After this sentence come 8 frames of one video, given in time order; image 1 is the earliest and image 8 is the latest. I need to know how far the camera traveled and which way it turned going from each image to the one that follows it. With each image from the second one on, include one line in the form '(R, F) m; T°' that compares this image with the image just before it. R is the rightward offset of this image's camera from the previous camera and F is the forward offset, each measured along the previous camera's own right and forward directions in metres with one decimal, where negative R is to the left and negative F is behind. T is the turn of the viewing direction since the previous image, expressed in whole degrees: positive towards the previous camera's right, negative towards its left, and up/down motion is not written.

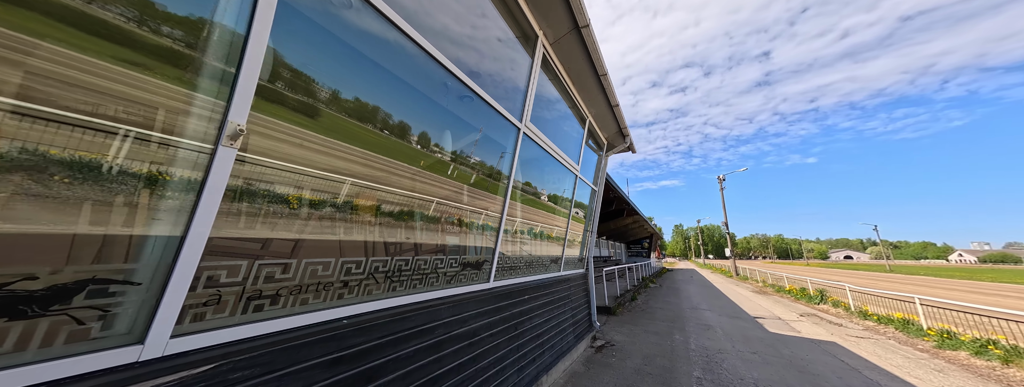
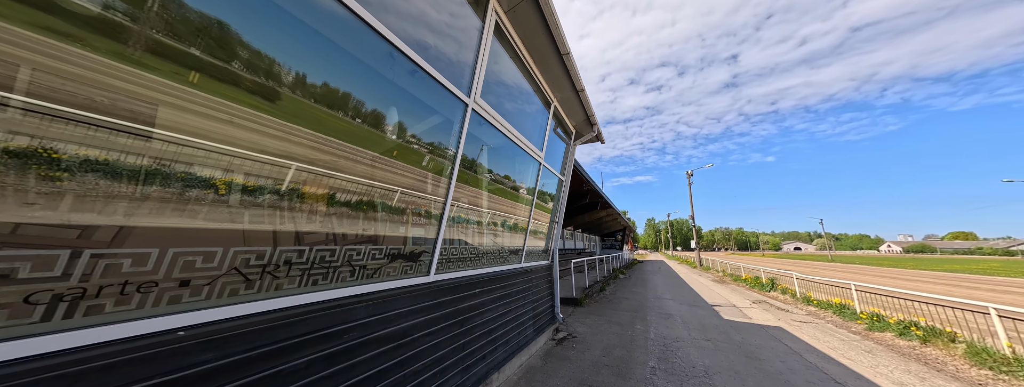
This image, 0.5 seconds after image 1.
(+0.3, +0.2) m; +4°
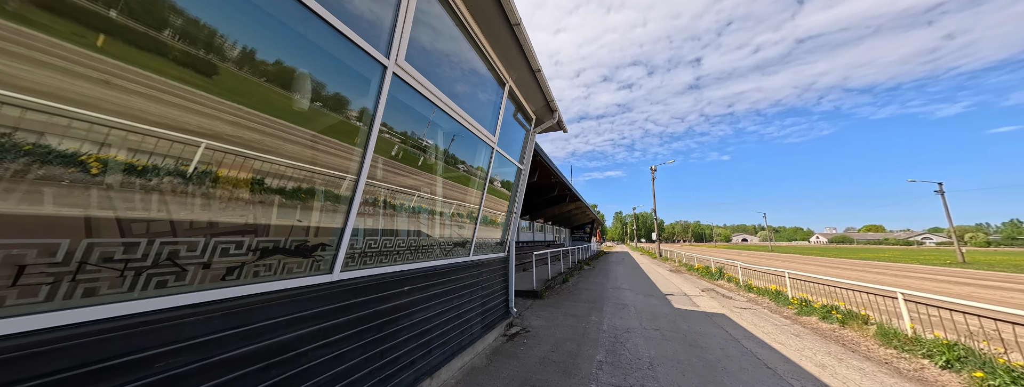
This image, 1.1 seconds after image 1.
(+0.3, +0.2) m; +6°
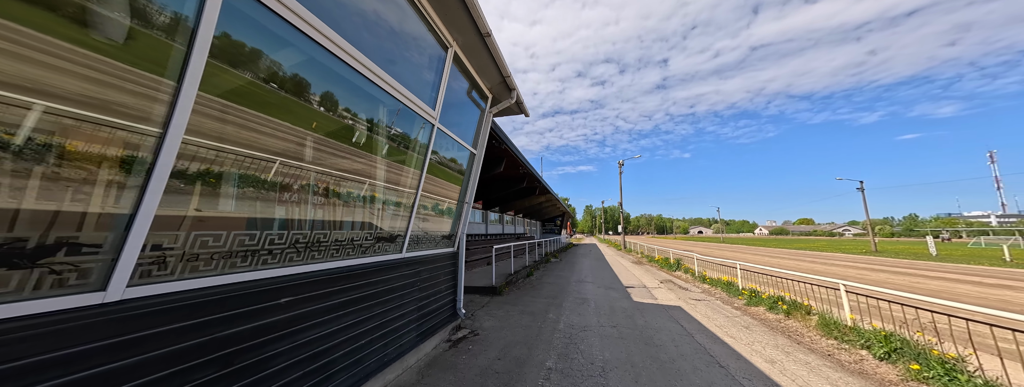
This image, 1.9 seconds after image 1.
(+0.3, +0.3) m; +6°
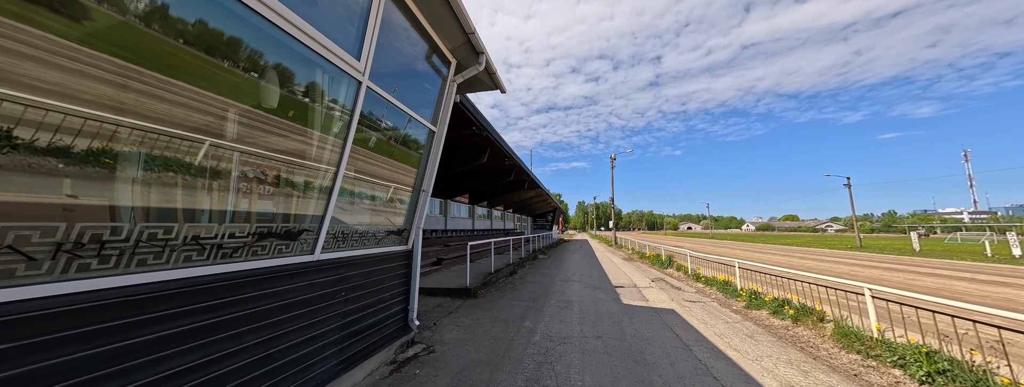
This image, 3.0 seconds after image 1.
(+0.3, +0.5) m; +2°
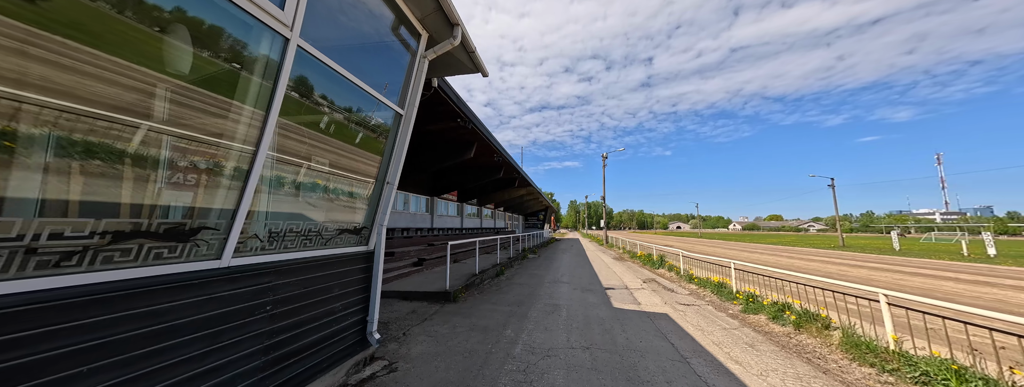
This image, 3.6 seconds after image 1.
(+0.1, +0.3) m; +2°
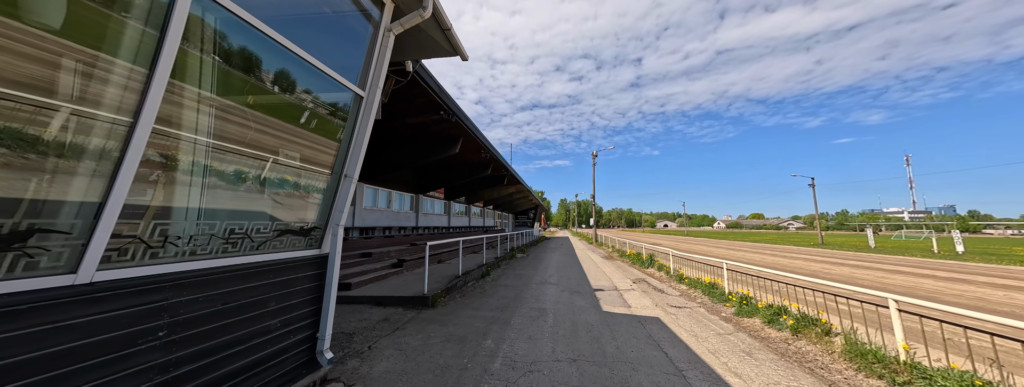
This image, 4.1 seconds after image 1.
(+0.1, +0.2) m; +2°
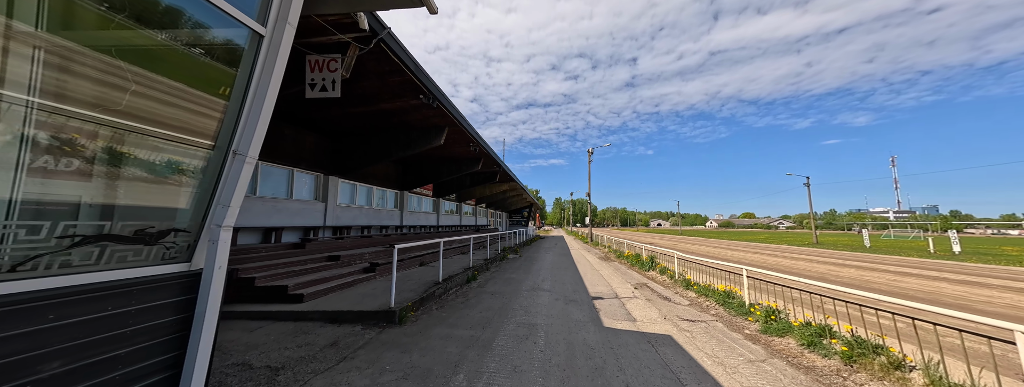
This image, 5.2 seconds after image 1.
(+0.1, +0.5) m; +1°
